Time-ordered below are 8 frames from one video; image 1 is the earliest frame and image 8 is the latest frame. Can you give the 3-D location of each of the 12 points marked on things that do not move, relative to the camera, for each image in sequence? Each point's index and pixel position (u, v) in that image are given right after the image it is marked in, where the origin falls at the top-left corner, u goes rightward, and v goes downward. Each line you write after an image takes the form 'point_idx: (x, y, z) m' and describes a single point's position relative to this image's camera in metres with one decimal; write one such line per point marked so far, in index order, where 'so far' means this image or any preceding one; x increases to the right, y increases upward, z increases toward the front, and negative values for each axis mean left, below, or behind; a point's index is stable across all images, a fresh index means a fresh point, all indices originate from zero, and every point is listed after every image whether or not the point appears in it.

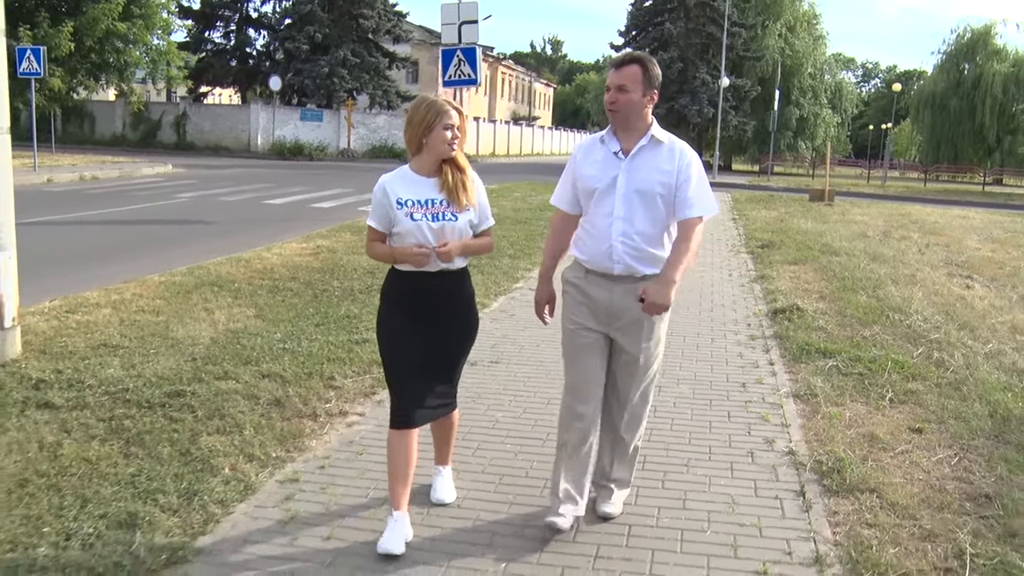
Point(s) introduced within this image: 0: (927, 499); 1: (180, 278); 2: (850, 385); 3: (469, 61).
0: (+1.5, -0.8, +3.8) m
1: (-2.7, +0.1, +8.3) m
2: (+1.8, -0.5, +5.3) m
3: (-0.6, +2.7, +12.1) m
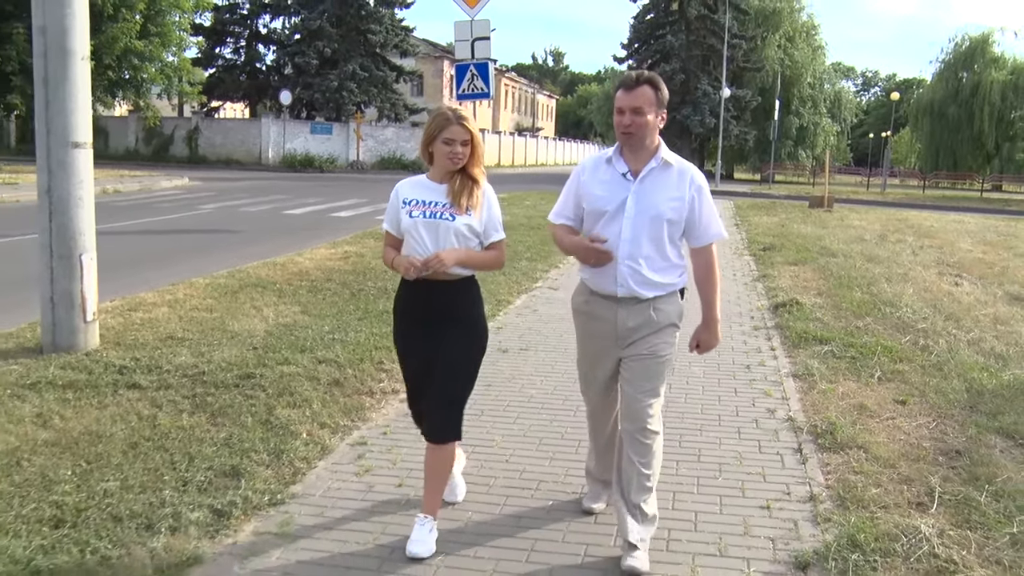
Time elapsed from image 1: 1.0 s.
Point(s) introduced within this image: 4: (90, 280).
0: (+1.7, -0.7, +4.4) m
1: (-2.5, +0.1, +8.9) m
2: (+1.9, -0.5, +6.0) m
3: (-0.5, +2.7, +12.8) m
4: (-2.5, +0.1, +6.1) m
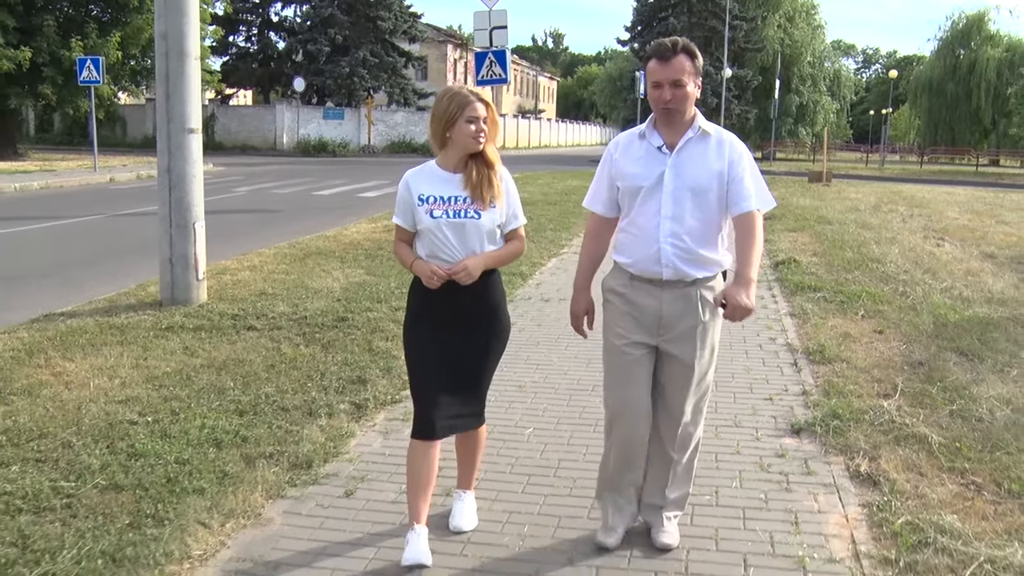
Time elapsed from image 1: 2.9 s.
0: (+2.0, -0.4, +5.6) m
1: (-2.2, +0.4, +10.1) m
2: (+2.2, -0.1, +7.2) m
3: (-0.2, +3.1, +13.9) m
4: (-2.2, +0.3, +7.3) m
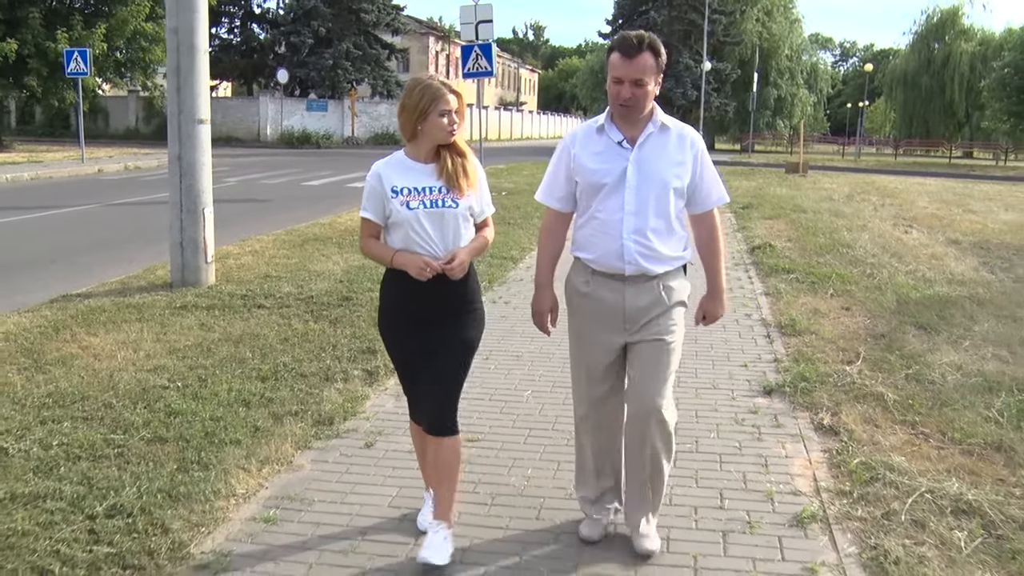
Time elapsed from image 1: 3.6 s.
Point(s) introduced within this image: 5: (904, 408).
0: (+2.0, -0.3, +6.1) m
1: (-2.3, +0.5, +10.5) m
2: (+2.2, 0.0, +7.7) m
3: (-0.4, +3.2, +14.3) m
4: (-2.3, +0.5, +7.7) m
5: (+1.7, -0.5, +4.6) m
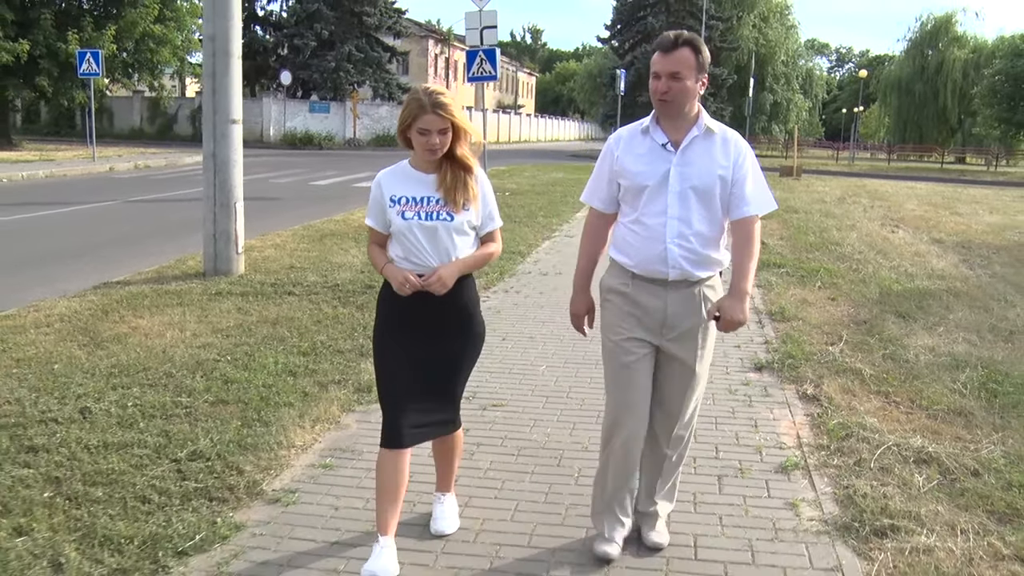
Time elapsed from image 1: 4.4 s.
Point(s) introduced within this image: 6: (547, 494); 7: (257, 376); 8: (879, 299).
0: (+2.0, -0.2, +6.7) m
1: (-2.3, +0.6, +11.1) m
2: (+2.3, +0.1, +8.2) m
3: (-0.3, +3.3, +14.9) m
4: (-2.2, +0.5, +8.3) m
5: (+1.8, -0.5, +5.2) m
6: (+0.1, -0.8, +3.9) m
7: (-1.3, -0.4, +5.2) m
8: (+2.7, -0.1, +7.5) m
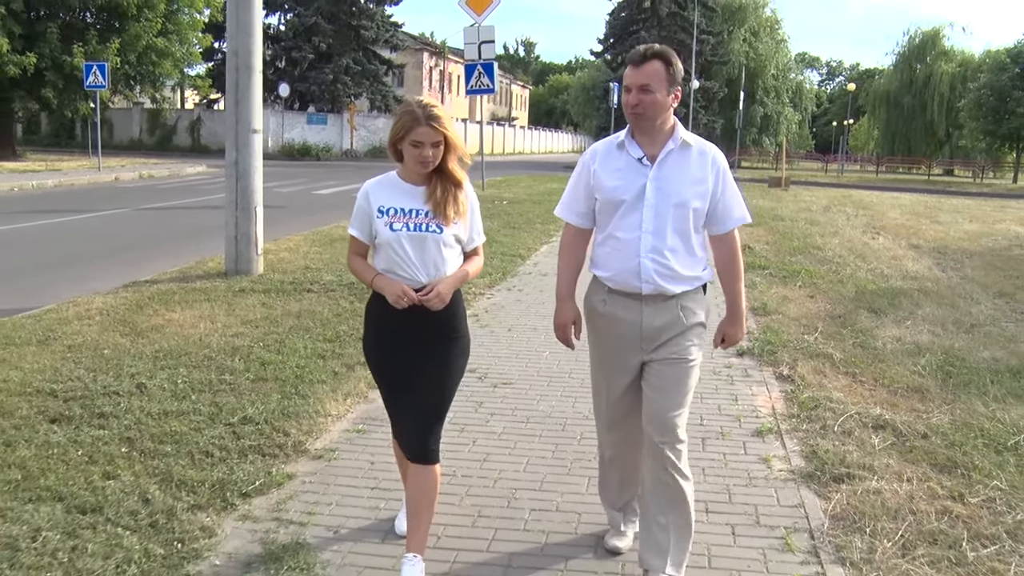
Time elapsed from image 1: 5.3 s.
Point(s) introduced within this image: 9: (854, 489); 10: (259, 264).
0: (+2.1, -0.2, +7.3) m
1: (-2.3, +0.6, +11.7) m
2: (+2.3, +0.1, +8.8) m
3: (-0.3, +3.2, +15.5) m
4: (-2.2, +0.6, +8.8) m
5: (+1.9, -0.4, +5.8) m
6: (+0.2, -0.7, +4.5) m
7: (-1.2, -0.4, +5.7) m
8: (+2.7, -0.1, +8.1) m
9: (+1.3, -0.7, +3.8) m
10: (-2.2, +0.2, +8.9) m
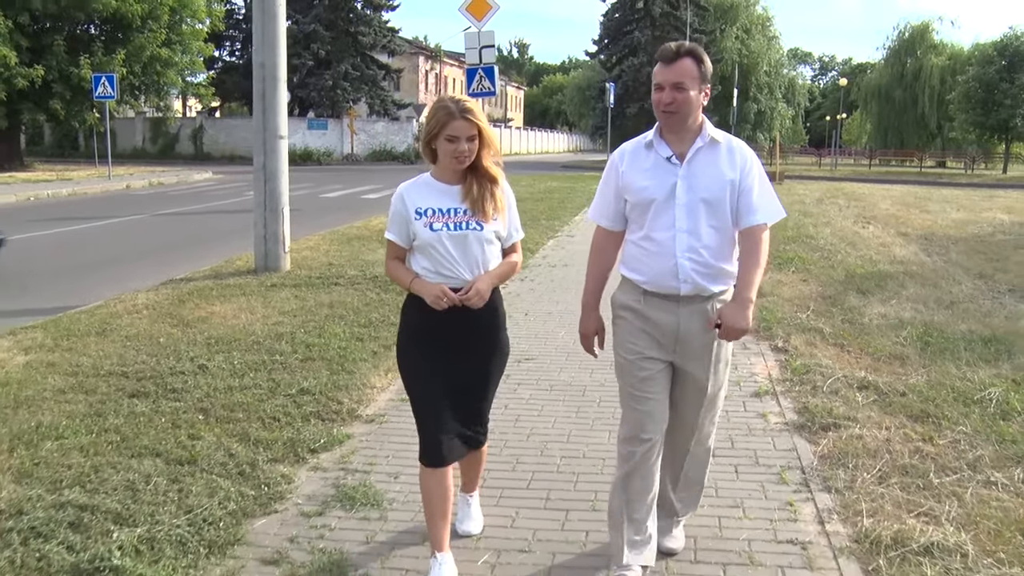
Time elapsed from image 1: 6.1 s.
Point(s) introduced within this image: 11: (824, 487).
0: (+2.2, -0.1, +7.9) m
1: (-2.2, +0.6, +12.3) m
2: (+2.4, +0.2, +9.4) m
3: (-0.3, +3.3, +16.1) m
4: (-2.1, +0.6, +9.4) m
5: (+2.0, -0.3, +6.4) m
6: (+0.3, -0.6, +5.1) m
7: (-1.1, -0.3, +6.3) m
8: (+2.8, +0.1, +8.7) m
9: (+1.4, -0.6, +4.4) m
10: (-2.1, +0.2, +9.5) m
11: (+1.2, -0.7, +3.8) m
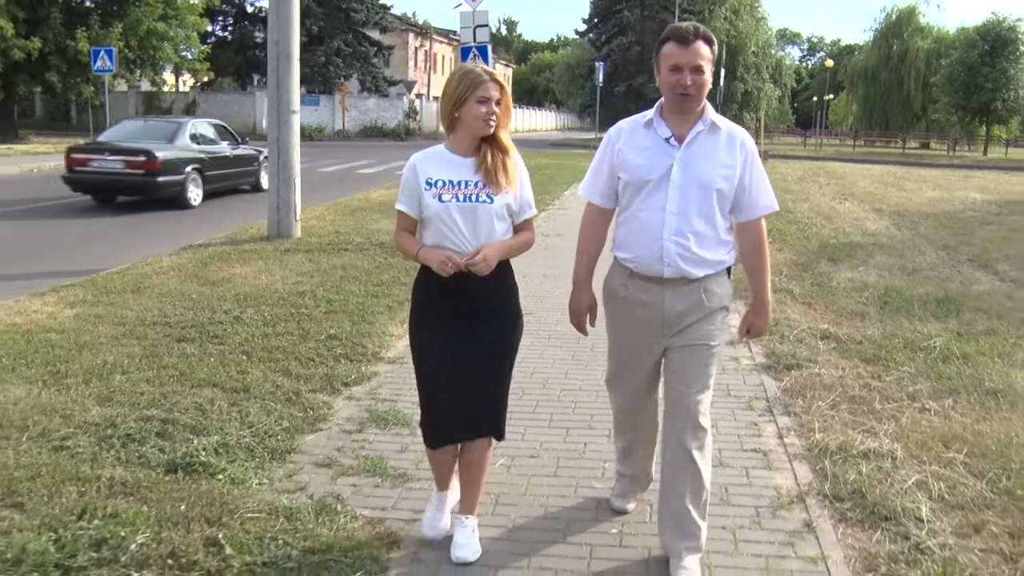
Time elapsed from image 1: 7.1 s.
0: (+2.2, +0.2, +8.6) m
1: (-2.2, +1.0, +12.9) m
2: (+2.4, +0.5, +10.1) m
3: (-0.4, +3.8, +16.7) m
4: (-2.1, +0.9, +10.1) m
5: (+2.0, -0.1, +7.1) m
6: (+0.3, -0.4, +5.7) m
7: (-1.1, -0.1, +7.0) m
8: (+2.8, +0.4, +9.4) m
9: (+1.4, -0.4, +5.1) m
10: (-2.1, +0.6, +10.2) m
11: (+1.2, -0.5, +4.5) m
